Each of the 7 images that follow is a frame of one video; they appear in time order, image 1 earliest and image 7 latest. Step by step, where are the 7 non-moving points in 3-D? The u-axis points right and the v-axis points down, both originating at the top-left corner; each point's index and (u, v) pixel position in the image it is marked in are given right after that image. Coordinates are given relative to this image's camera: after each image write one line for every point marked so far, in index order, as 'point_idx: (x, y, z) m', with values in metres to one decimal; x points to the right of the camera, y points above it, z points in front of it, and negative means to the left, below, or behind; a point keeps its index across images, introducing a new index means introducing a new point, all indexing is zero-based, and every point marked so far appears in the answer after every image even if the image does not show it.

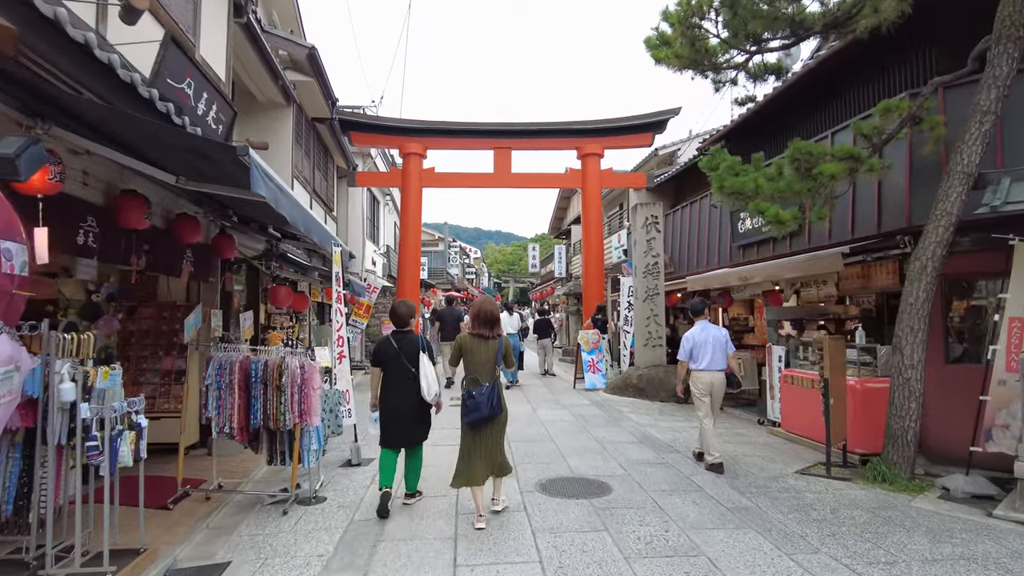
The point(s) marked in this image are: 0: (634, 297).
0: (+2.1, -0.1, +10.9) m
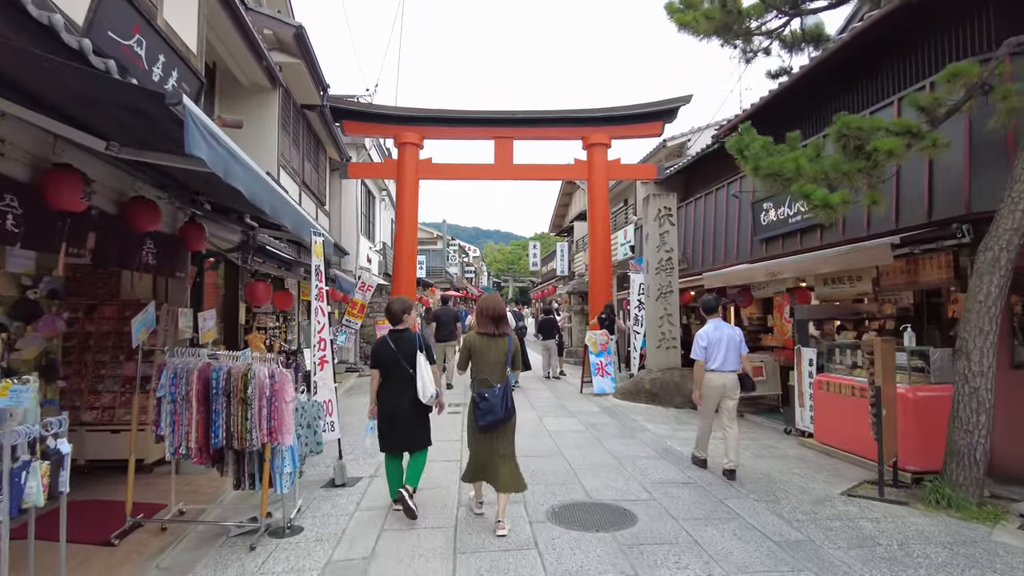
0: (+2.1, -0.1, +10.2) m
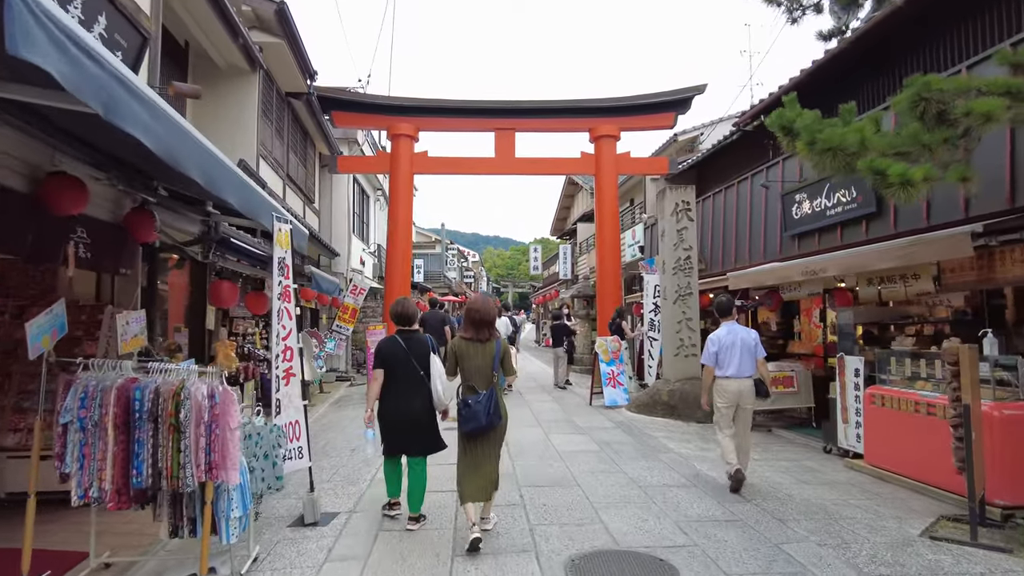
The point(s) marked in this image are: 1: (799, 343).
0: (+2.2, -0.1, +9.3) m
1: (+4.4, -0.8, +9.9) m
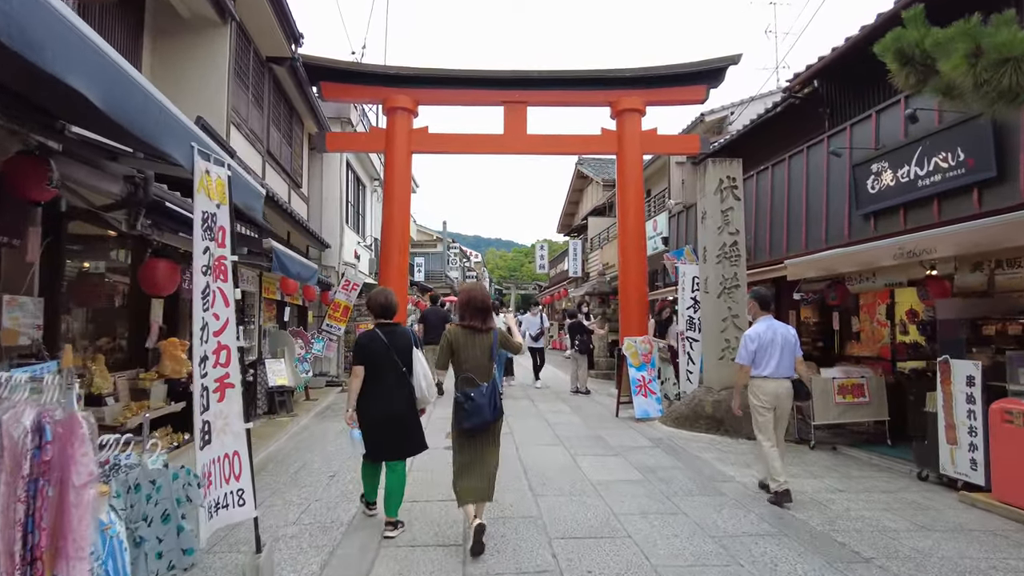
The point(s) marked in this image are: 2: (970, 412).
0: (+2.3, 0.0, +7.9) m
1: (+4.6, -0.8, +8.5) m
2: (+3.6, -1.0, +5.0) m
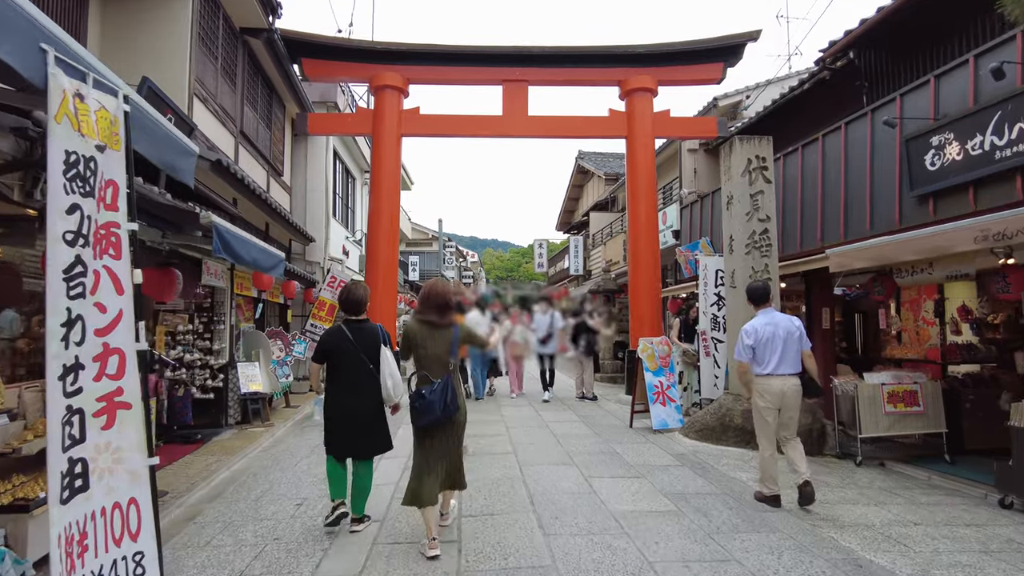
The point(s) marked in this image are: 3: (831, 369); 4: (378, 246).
0: (+2.4, 0.0, +7.0) m
1: (+4.6, -0.7, +7.6) m
2: (+3.6, -0.9, +4.1) m
3: (+3.9, -1.0, +7.9) m
4: (-2.0, +0.6, +9.5) m
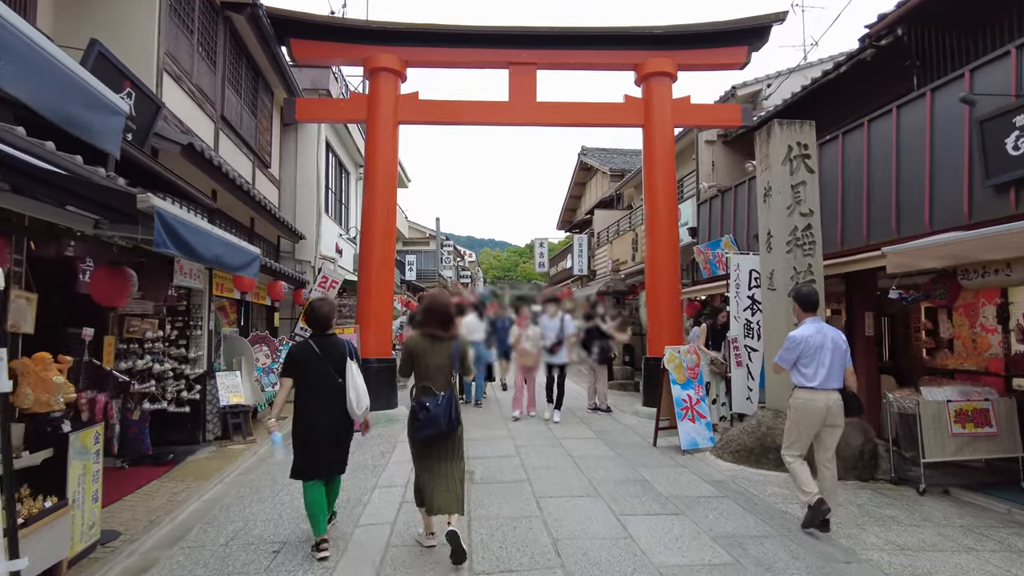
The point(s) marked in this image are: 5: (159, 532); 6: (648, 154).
0: (+2.5, 0.0, +6.3) m
1: (+4.7, -0.7, +6.9) m
2: (+3.7, -0.9, +3.3) m
3: (+4.0, -1.0, +7.1) m
4: (-1.9, +0.6, +8.7) m
5: (-2.4, -1.6, +4.3) m
6: (+1.9, +1.8, +8.8) m
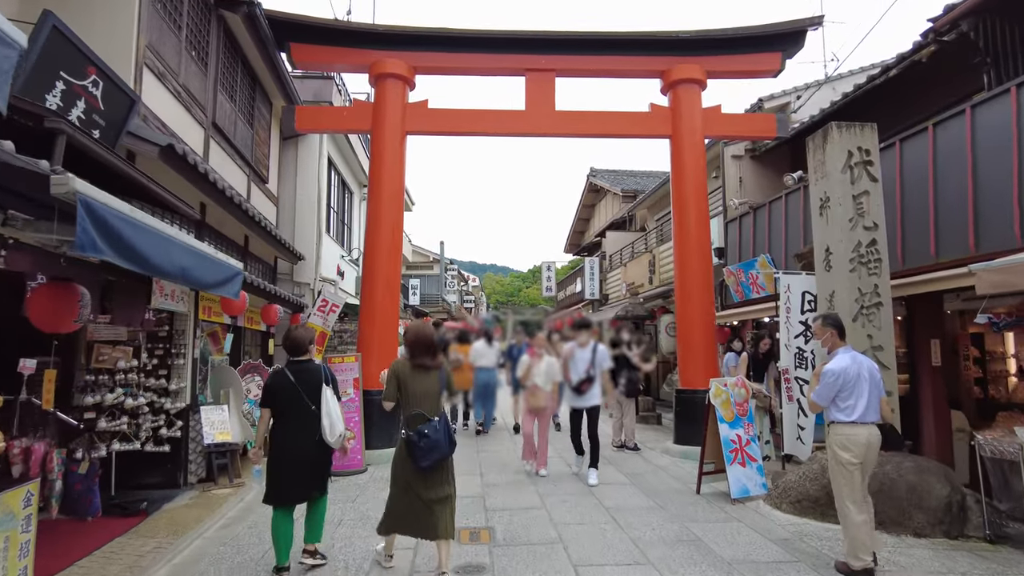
0: (+2.7, -0.2, +5.5) m
1: (+4.9, -0.9, +6.0) m
2: (+3.9, -1.0, +2.5) m
3: (+4.2, -1.3, +6.3) m
4: (-1.7, +0.3, +8.0) m
5: (-2.2, -1.8, +3.5) m
6: (+2.1, +1.5, +8.1) m
